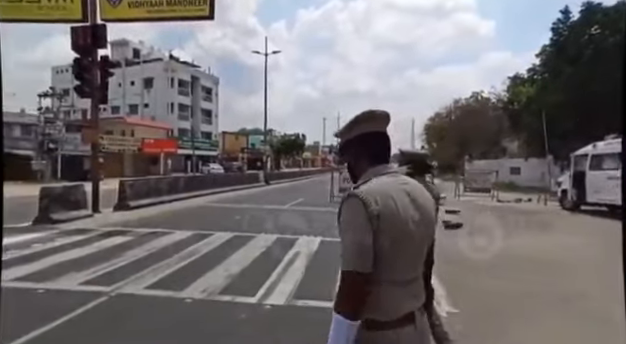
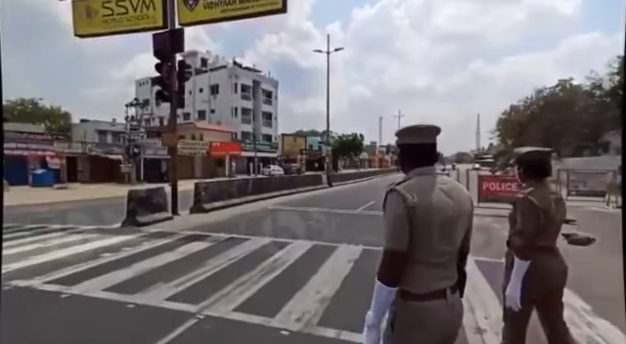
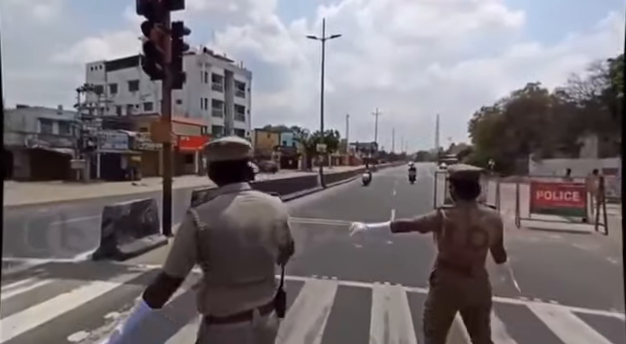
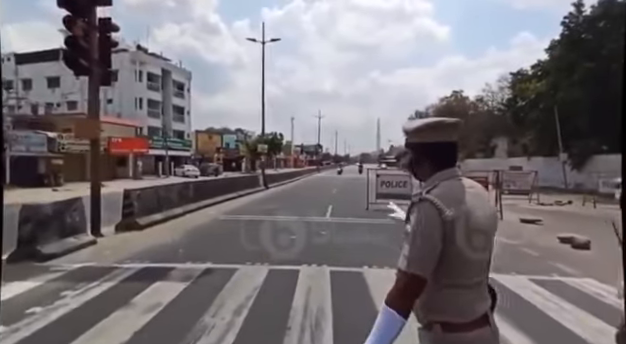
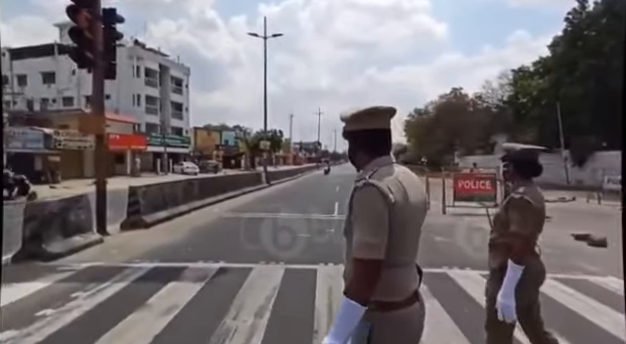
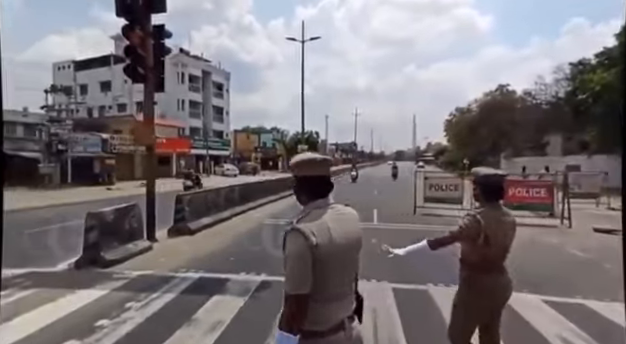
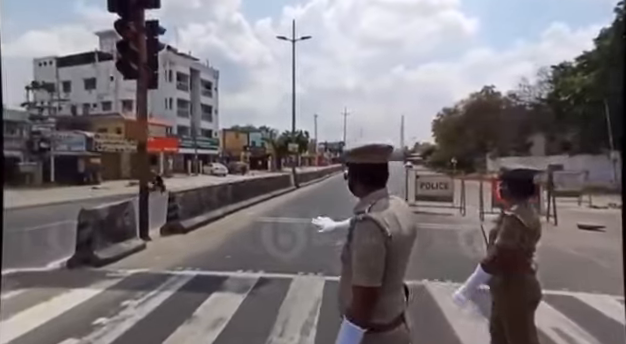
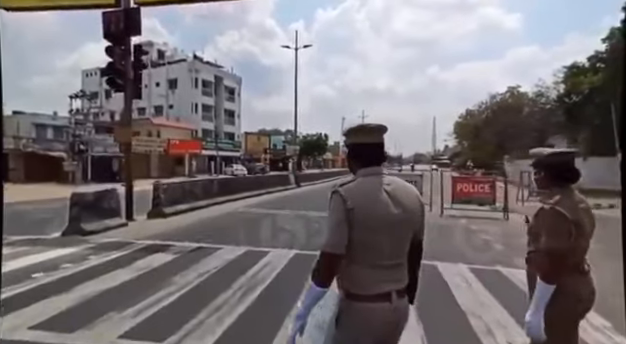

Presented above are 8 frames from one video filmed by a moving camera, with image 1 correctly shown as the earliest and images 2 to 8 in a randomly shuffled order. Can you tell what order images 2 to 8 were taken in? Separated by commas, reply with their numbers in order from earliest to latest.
2, 8, 4, 5, 7, 6, 3
